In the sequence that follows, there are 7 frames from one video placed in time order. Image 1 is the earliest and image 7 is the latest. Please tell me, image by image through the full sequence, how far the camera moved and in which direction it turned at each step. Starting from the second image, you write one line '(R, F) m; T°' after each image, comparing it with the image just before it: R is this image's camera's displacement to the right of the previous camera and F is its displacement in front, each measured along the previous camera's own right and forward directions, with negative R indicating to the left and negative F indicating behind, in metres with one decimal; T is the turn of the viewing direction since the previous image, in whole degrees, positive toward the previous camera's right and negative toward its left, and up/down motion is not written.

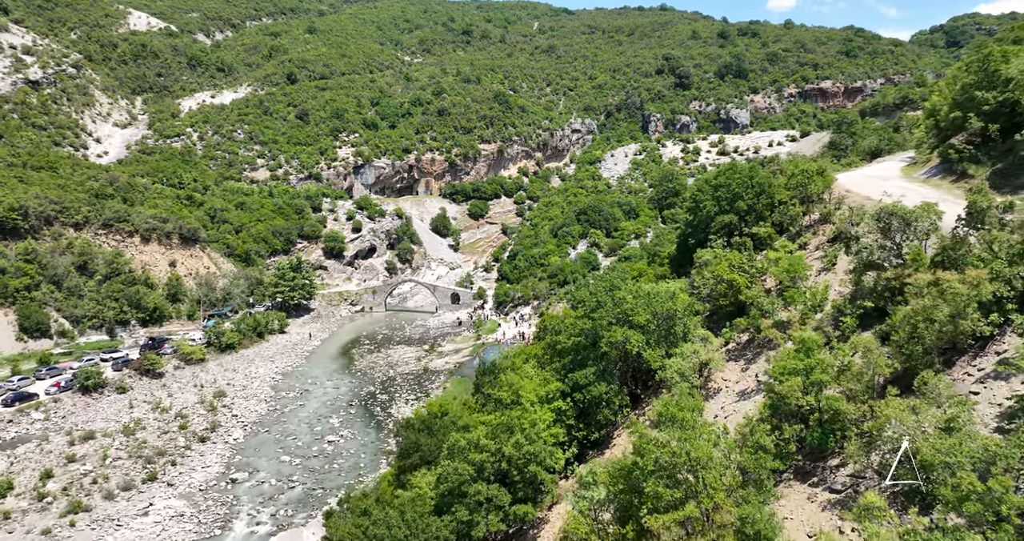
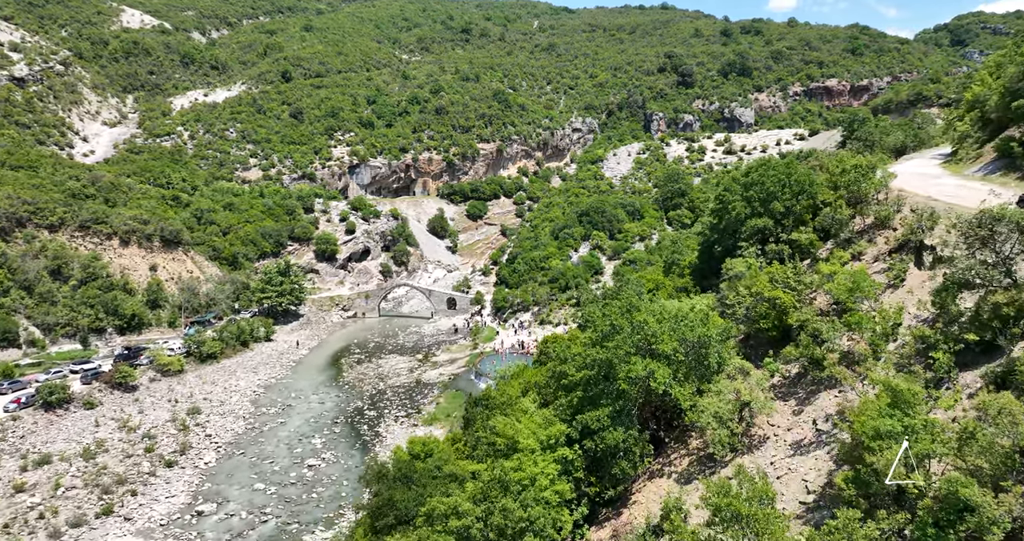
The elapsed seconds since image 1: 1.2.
(+0.1, +2.8) m; 0°
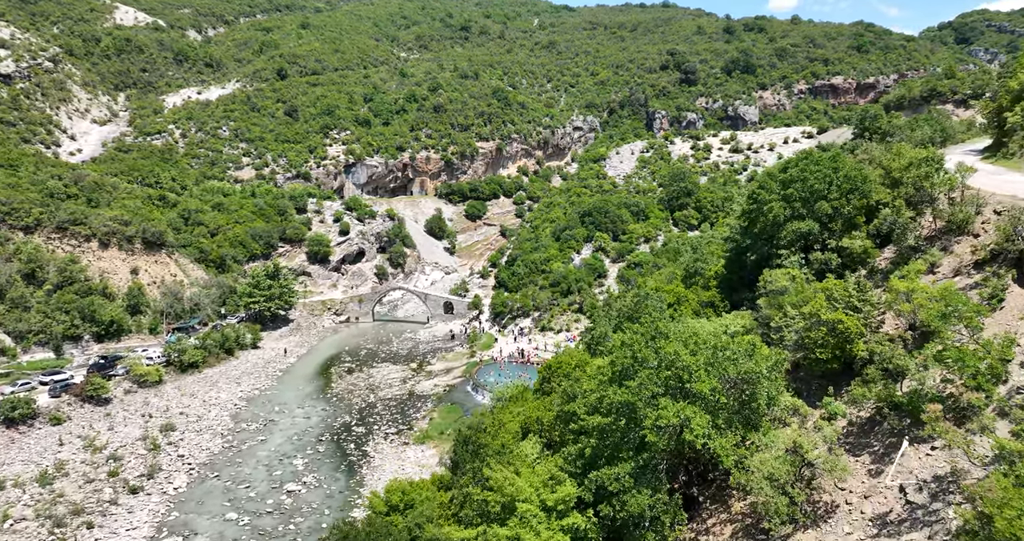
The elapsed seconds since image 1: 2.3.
(+0.1, +2.6) m; 0°
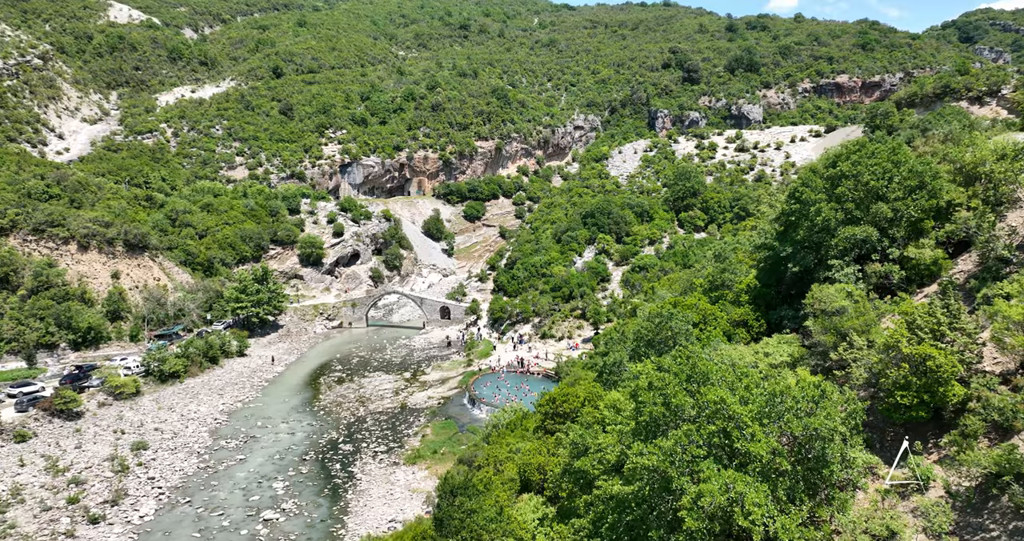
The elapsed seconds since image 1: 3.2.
(+0.1, +2.3) m; 0°
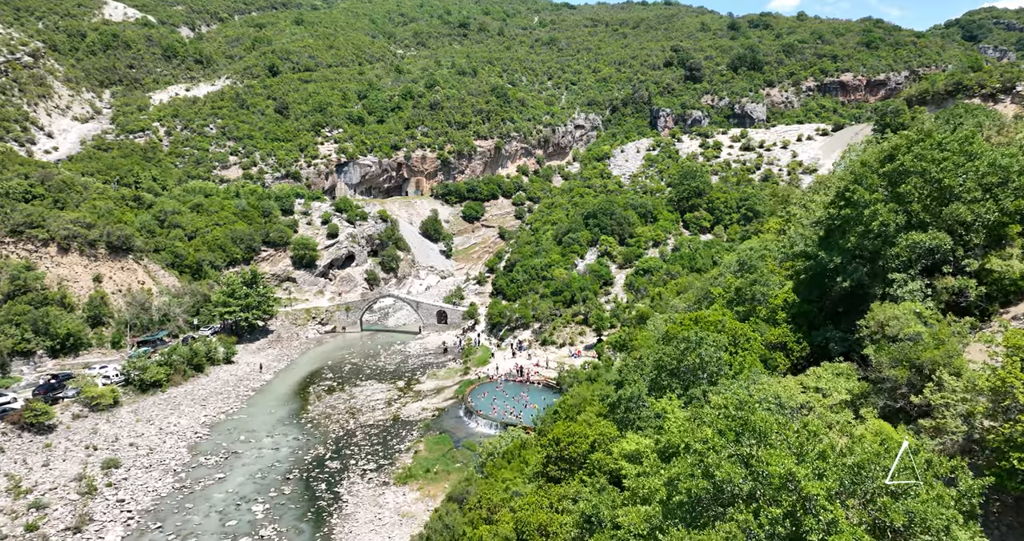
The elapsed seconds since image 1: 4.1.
(+0.1, +2.0) m; 0°
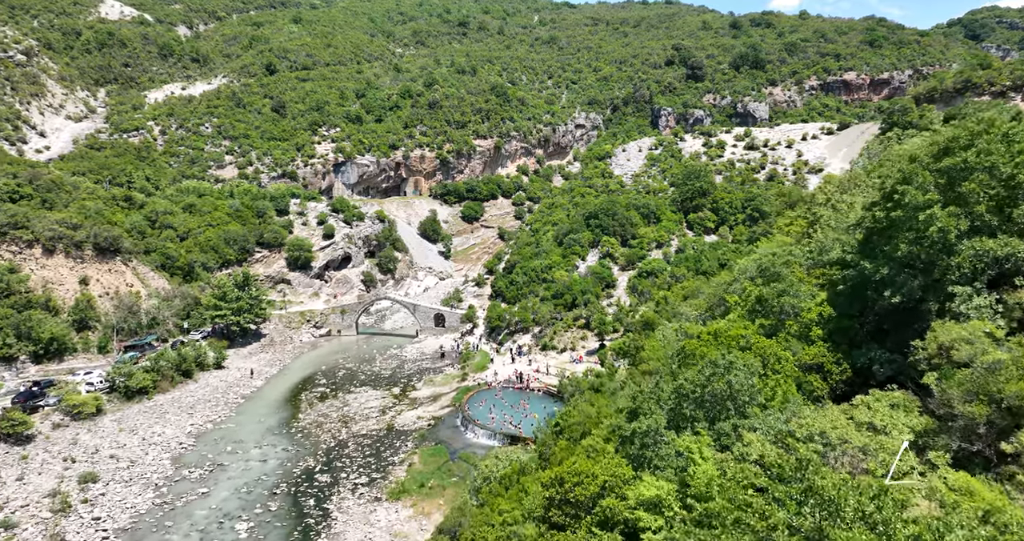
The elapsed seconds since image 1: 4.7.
(+0.1, +1.4) m; 0°
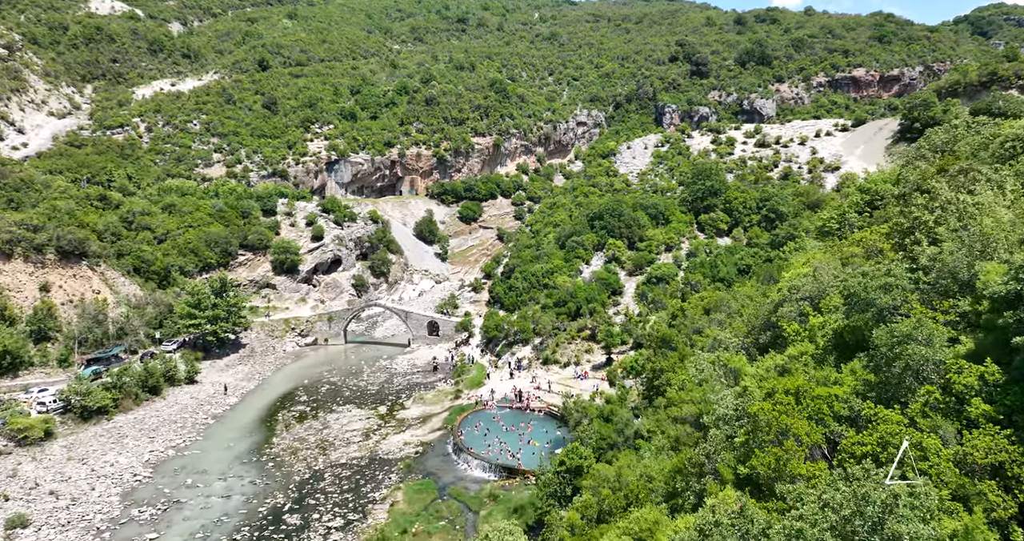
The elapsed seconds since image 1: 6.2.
(+0.1, +3.6) m; 0°
